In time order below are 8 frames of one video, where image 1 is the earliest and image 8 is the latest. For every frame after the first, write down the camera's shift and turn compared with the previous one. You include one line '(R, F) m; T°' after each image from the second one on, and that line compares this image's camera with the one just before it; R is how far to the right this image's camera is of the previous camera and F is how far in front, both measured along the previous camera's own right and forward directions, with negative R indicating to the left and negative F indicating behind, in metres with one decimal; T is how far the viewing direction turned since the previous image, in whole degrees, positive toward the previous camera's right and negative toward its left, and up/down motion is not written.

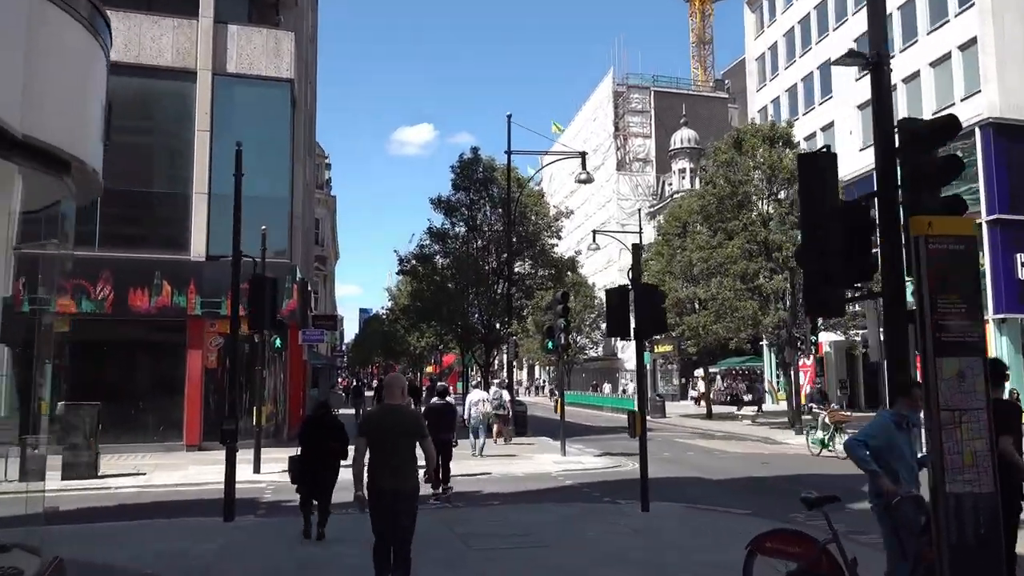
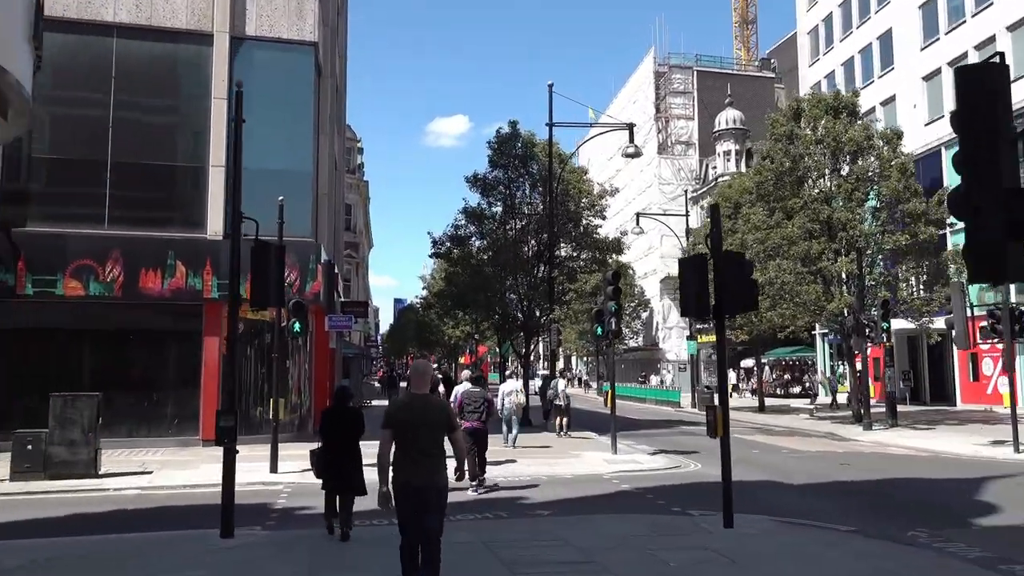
(-0.2, +1.9) m; -2°
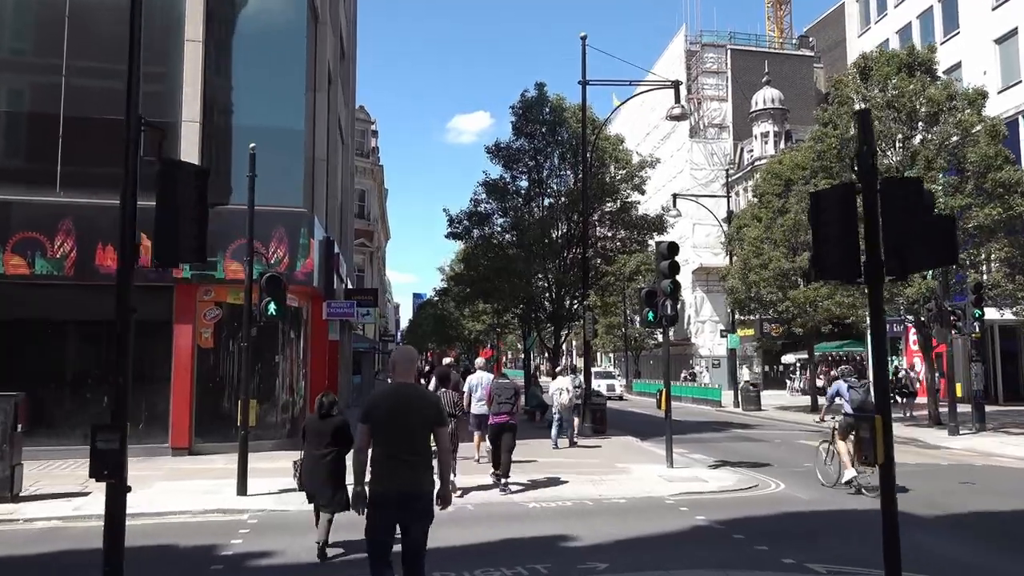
(-0.2, +3.2) m; -1°
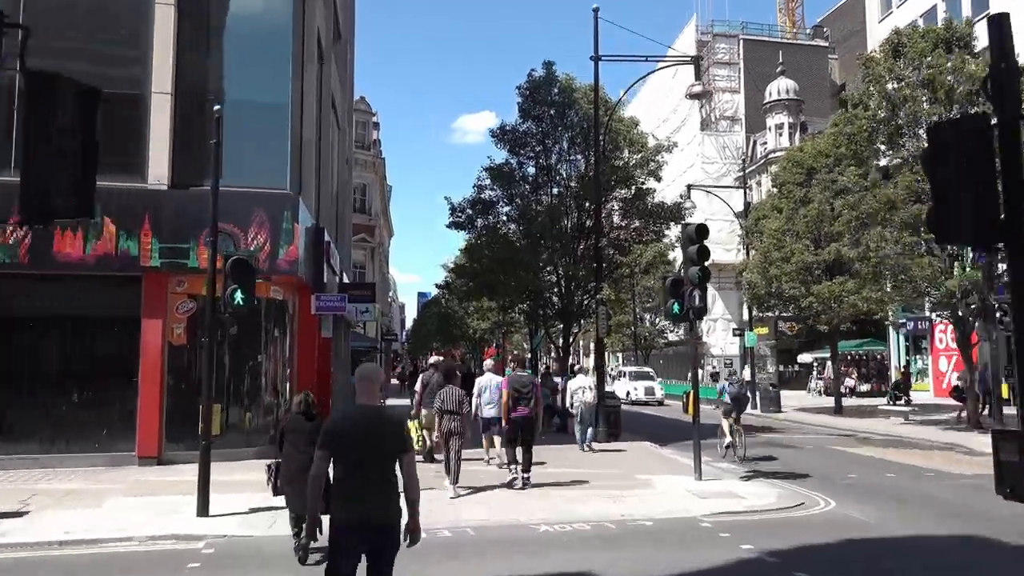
(0.0, +1.7) m; 0°
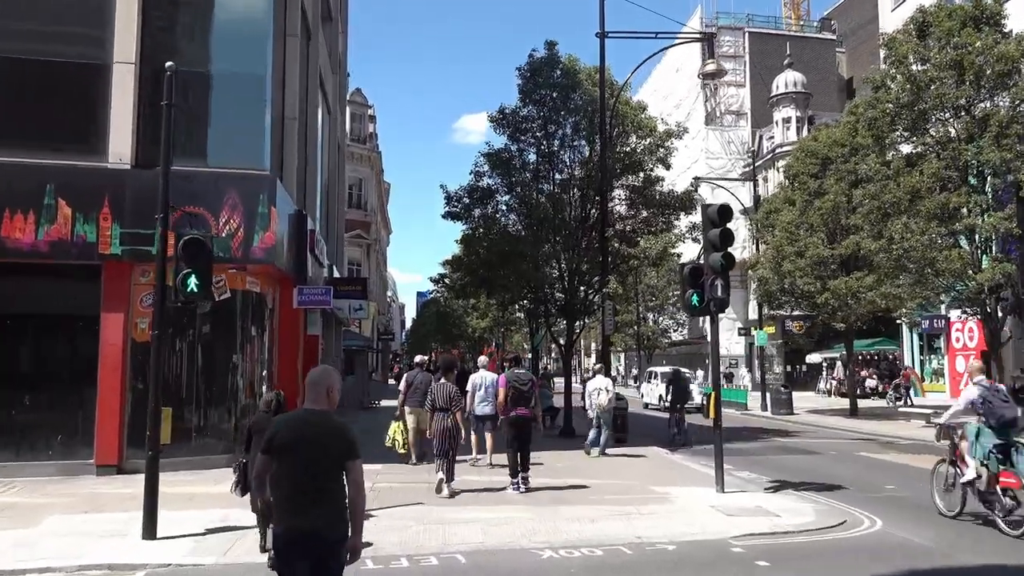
(0.0, +1.4) m; 0°
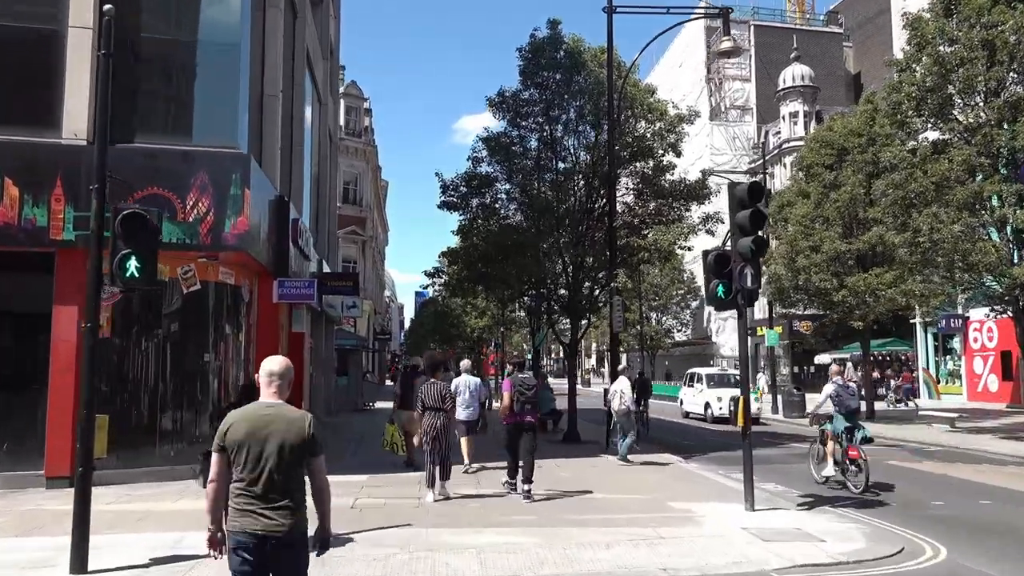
(0.0, +1.3) m; 0°
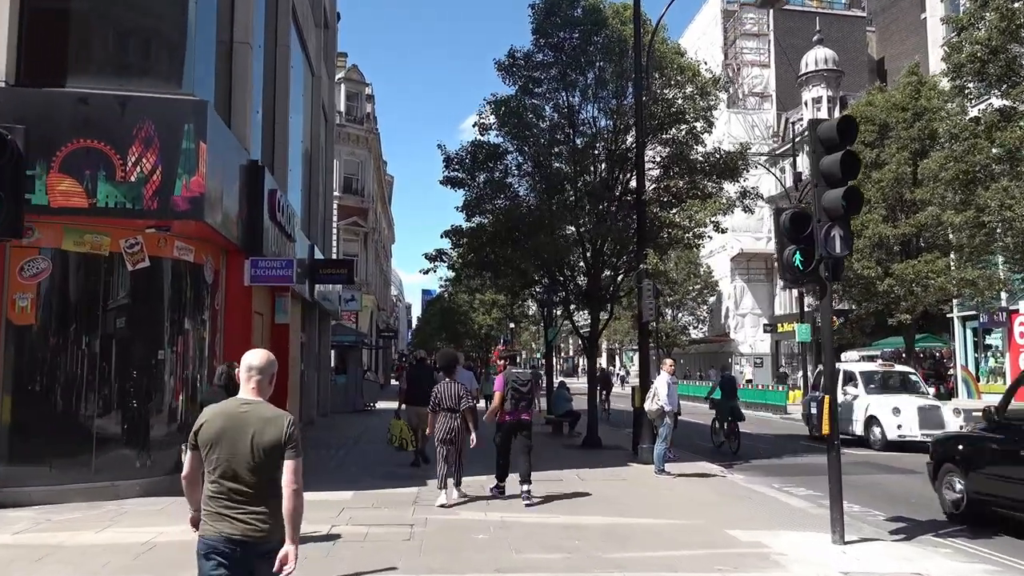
(-0.1, +2.2) m; -1°
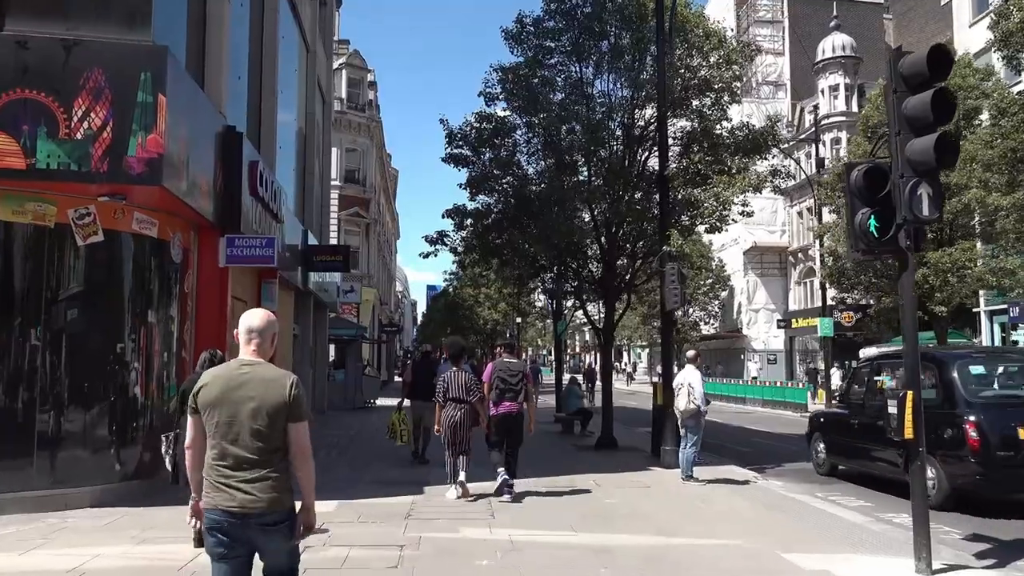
(0.0, +1.4) m; 0°
